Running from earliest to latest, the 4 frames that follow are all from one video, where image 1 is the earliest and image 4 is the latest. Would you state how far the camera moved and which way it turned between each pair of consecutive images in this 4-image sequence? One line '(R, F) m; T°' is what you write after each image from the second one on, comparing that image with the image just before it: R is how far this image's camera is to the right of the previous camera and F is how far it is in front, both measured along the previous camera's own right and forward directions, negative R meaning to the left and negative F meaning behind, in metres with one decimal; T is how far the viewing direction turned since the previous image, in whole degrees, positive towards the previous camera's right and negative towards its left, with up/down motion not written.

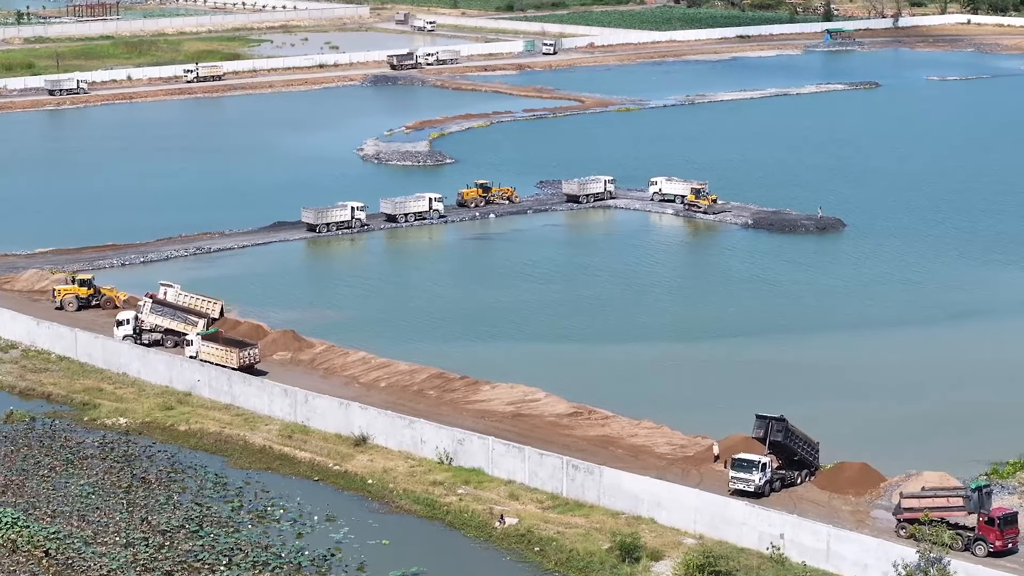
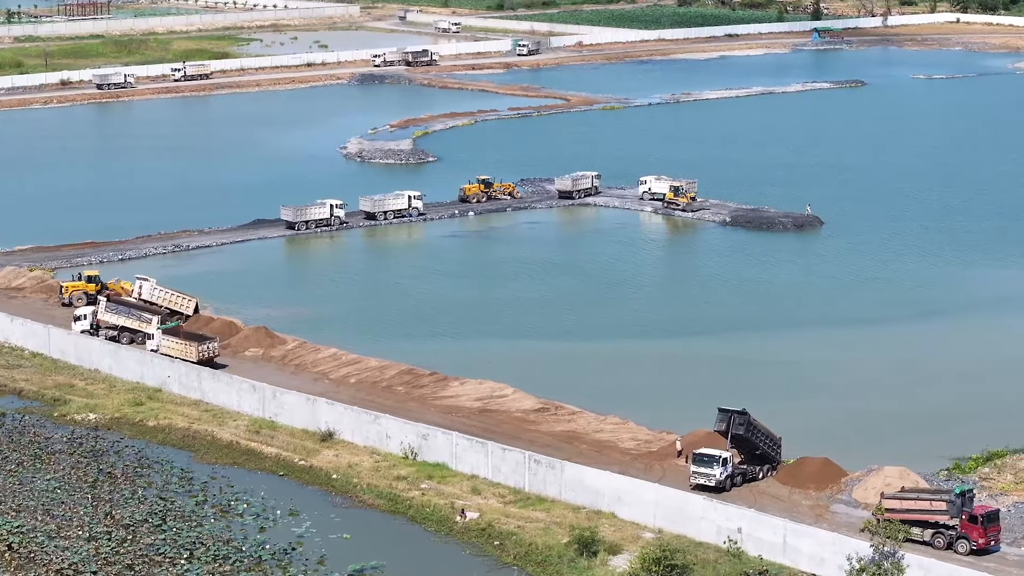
(+0.6, -0.1) m; 0°
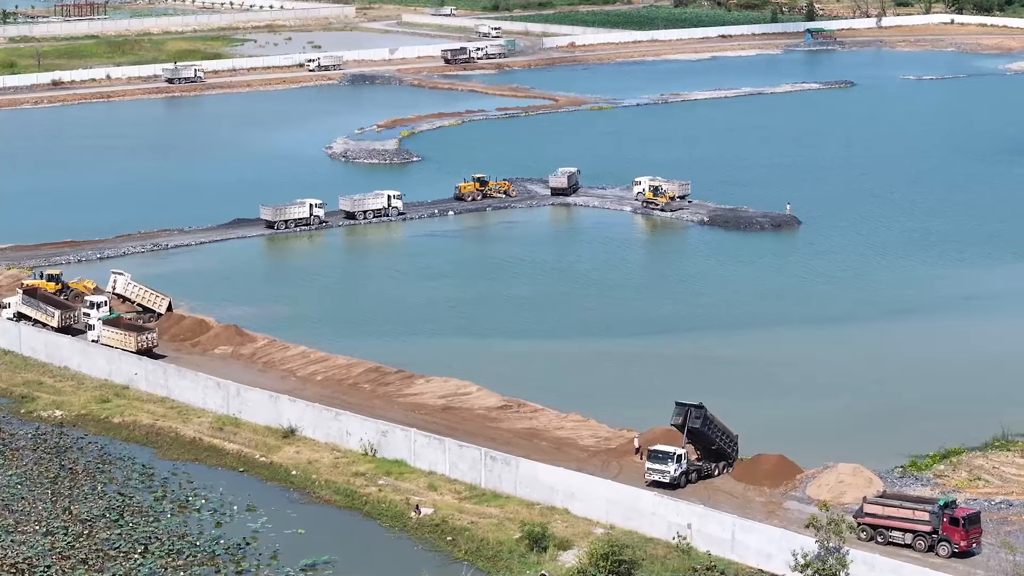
(+0.8, -0.2) m; 0°
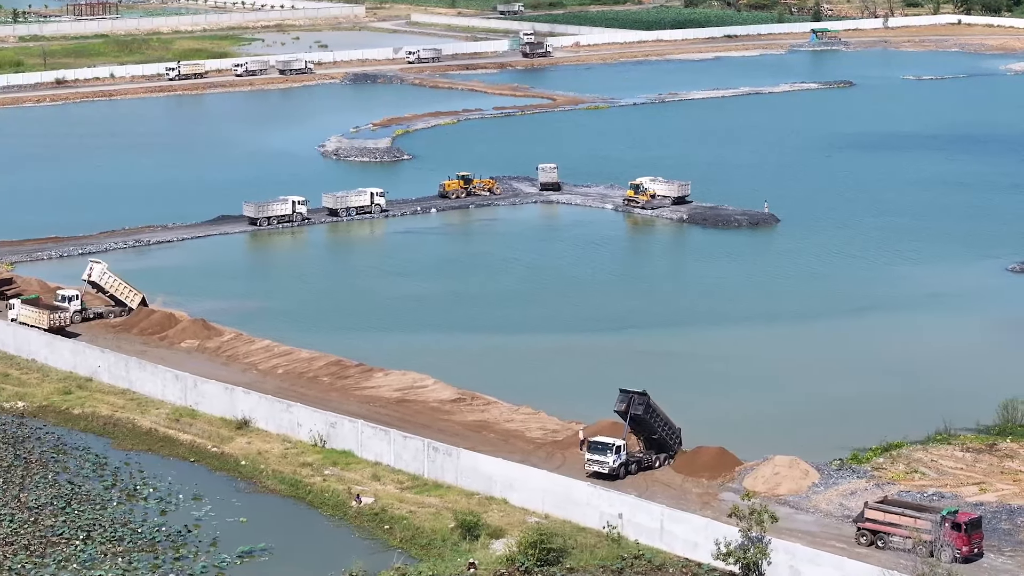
(+1.4, -0.3) m; -1°
